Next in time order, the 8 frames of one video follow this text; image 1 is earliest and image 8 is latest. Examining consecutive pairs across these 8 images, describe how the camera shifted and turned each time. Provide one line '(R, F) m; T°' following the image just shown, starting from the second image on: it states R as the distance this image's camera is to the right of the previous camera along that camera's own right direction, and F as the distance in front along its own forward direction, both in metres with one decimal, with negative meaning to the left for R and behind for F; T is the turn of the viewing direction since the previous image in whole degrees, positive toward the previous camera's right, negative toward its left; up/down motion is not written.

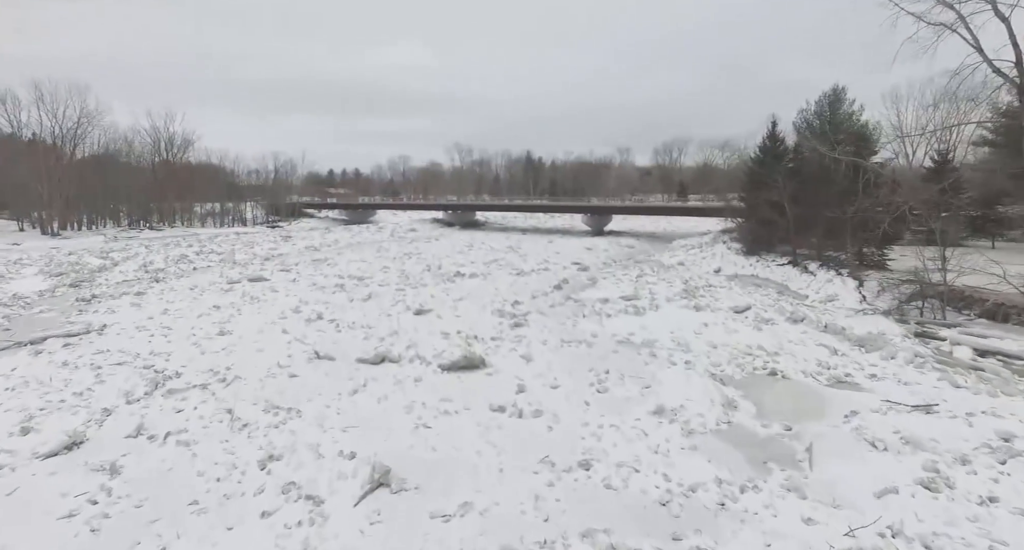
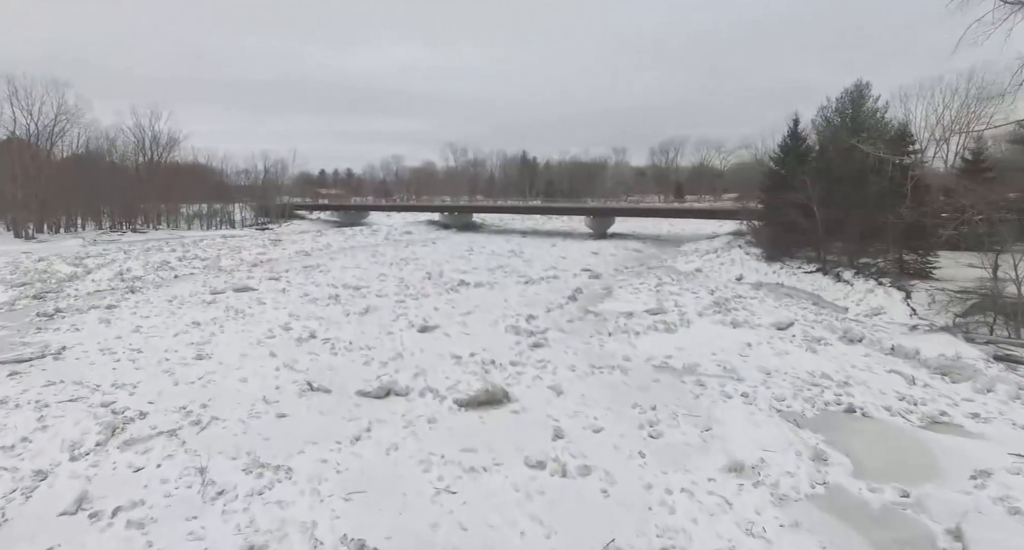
(-0.5, +1.4) m; +1°
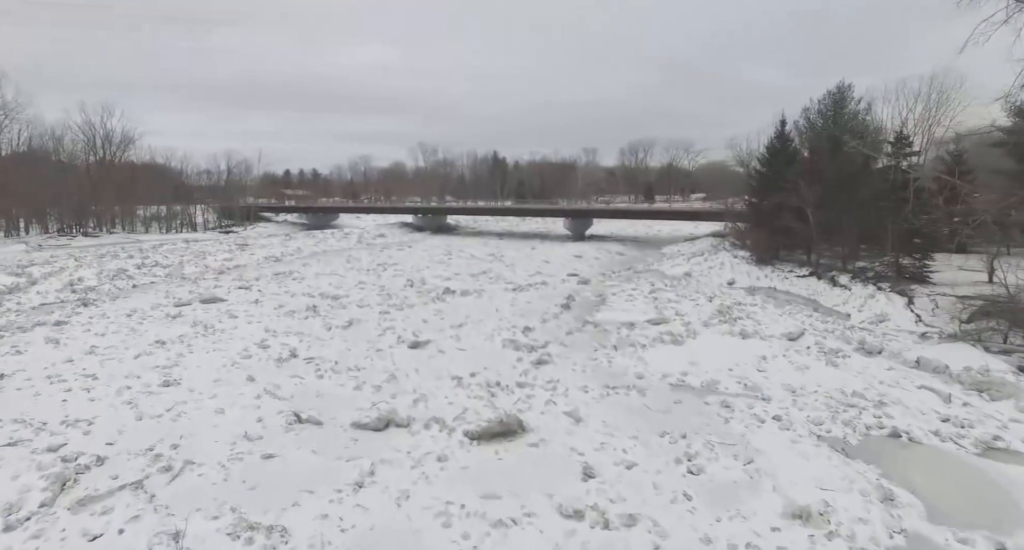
(-0.6, +0.8) m; +3°
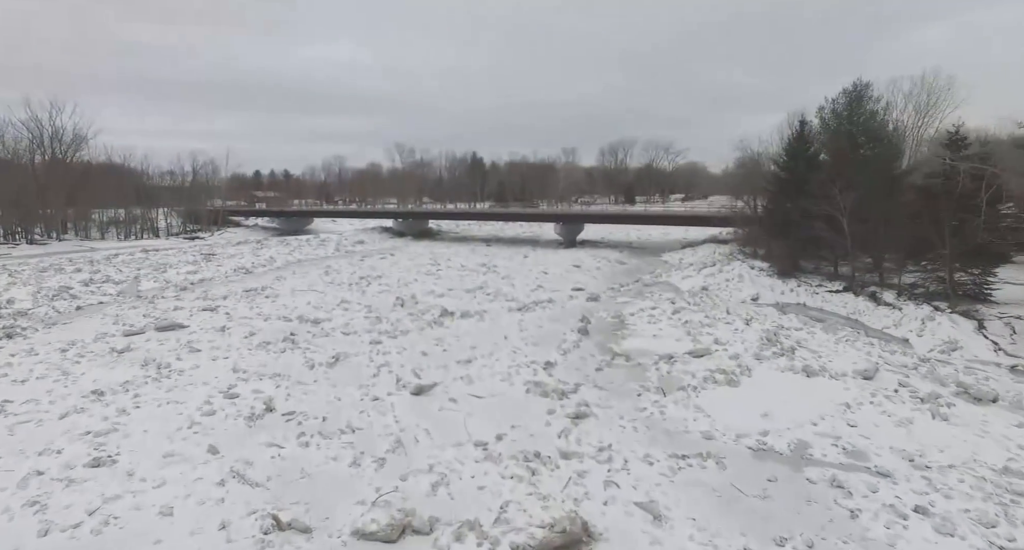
(-0.8, +2.0) m; +3°
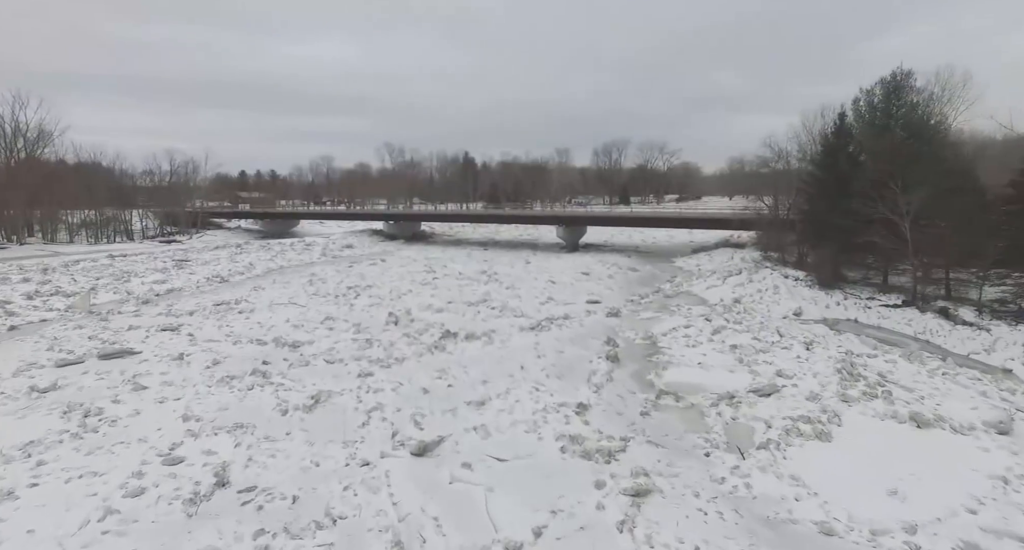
(-0.5, +2.2) m; +1°
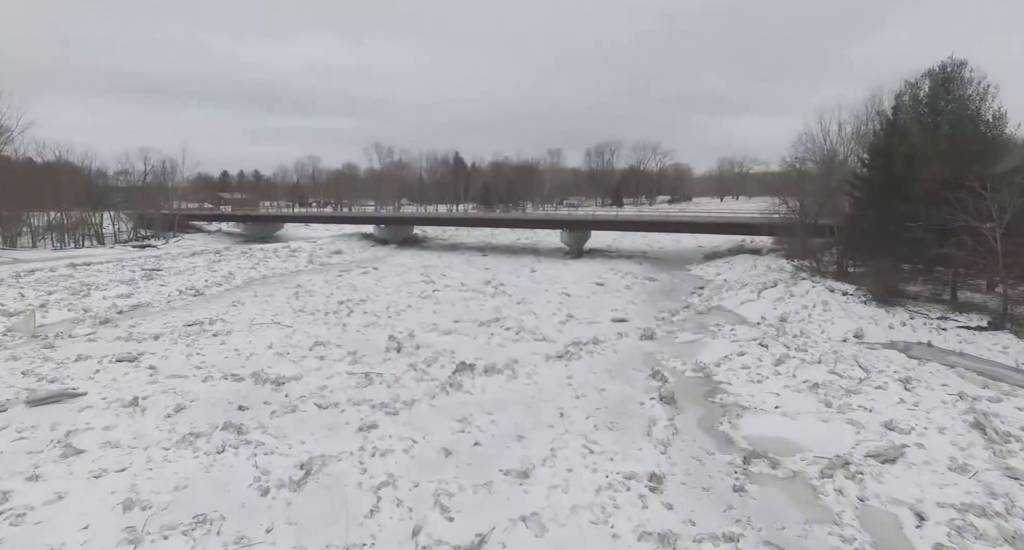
(-0.8, +2.1) m; +1°
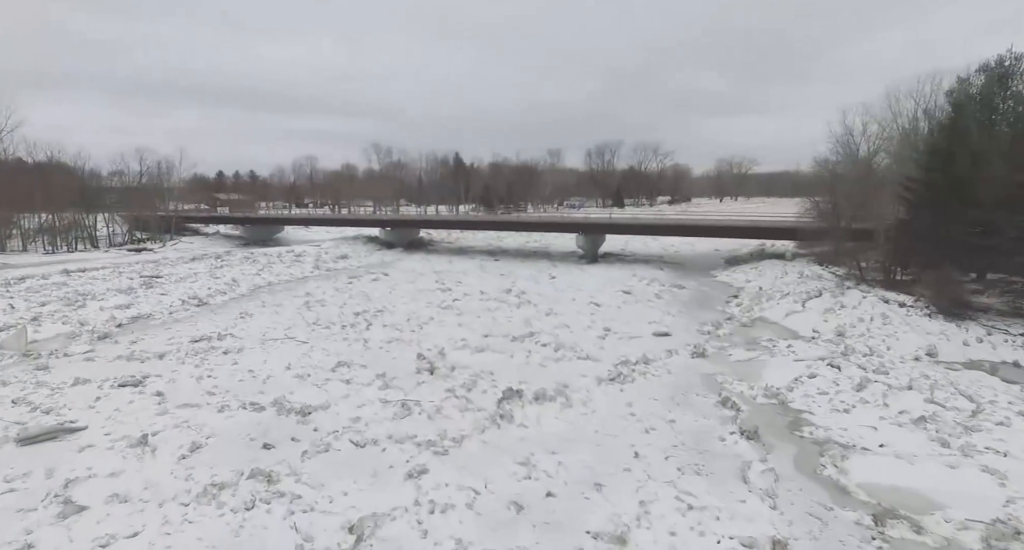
(-1.0, +1.2) m; +1°
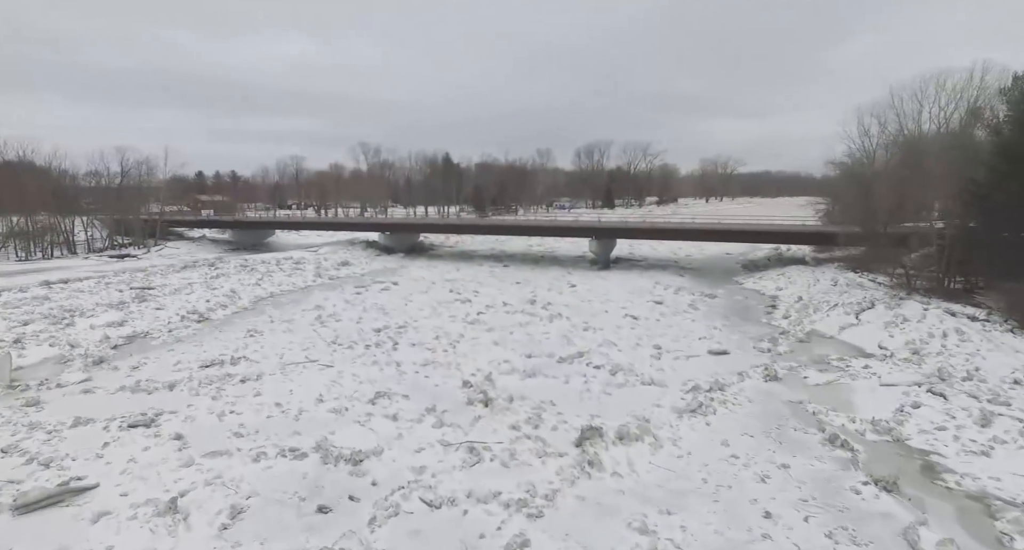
(-1.5, +1.3) m; +2°
